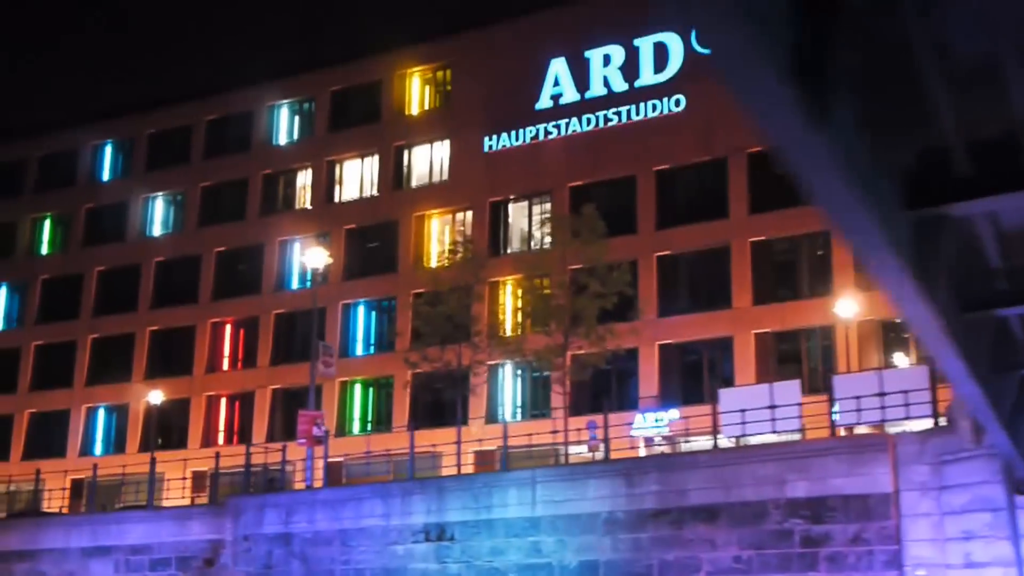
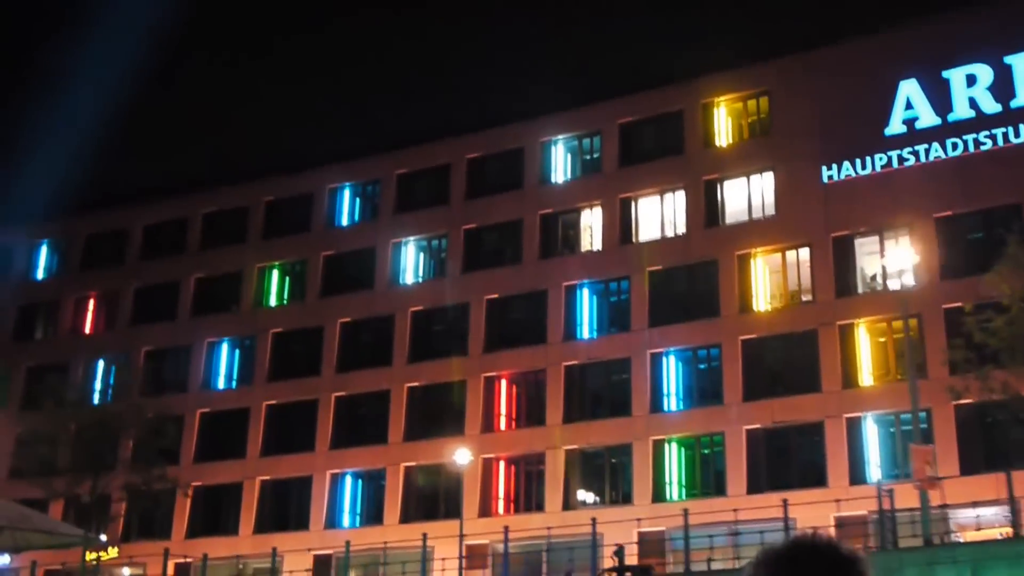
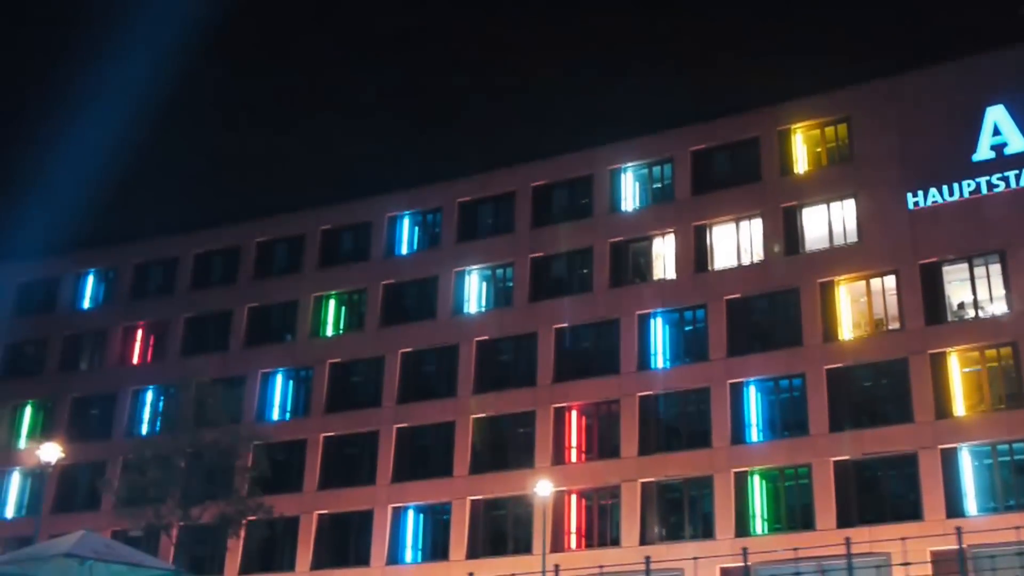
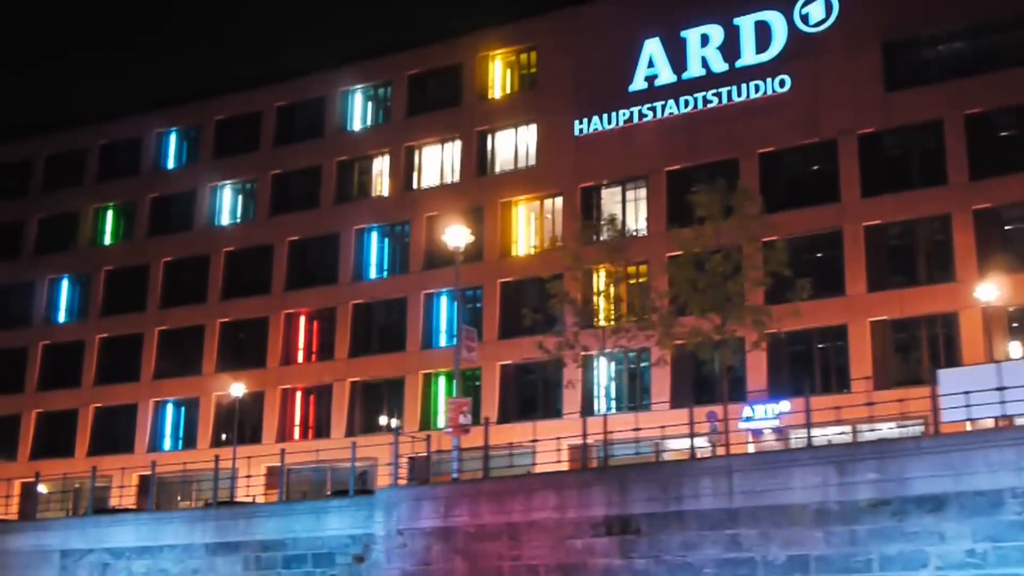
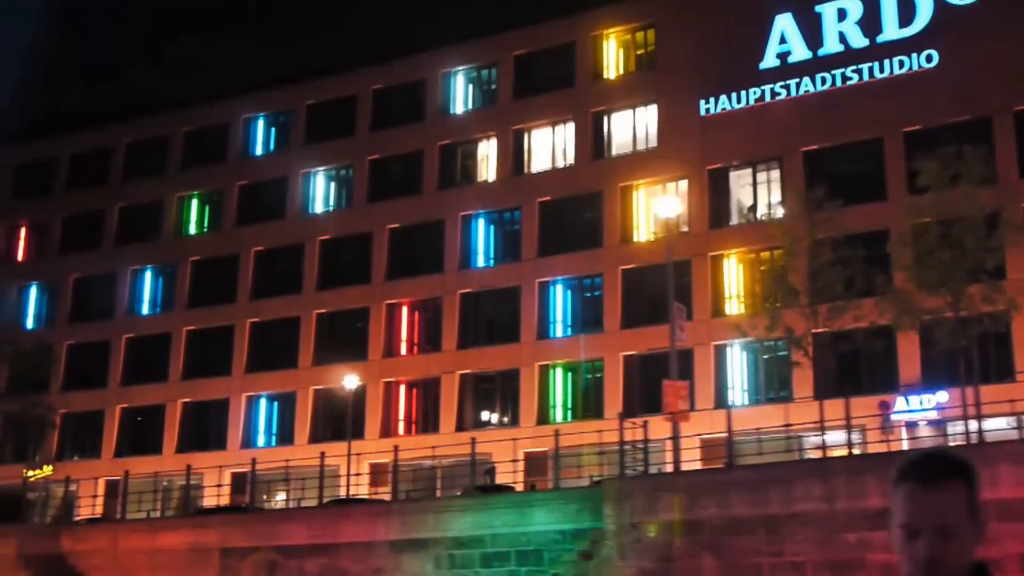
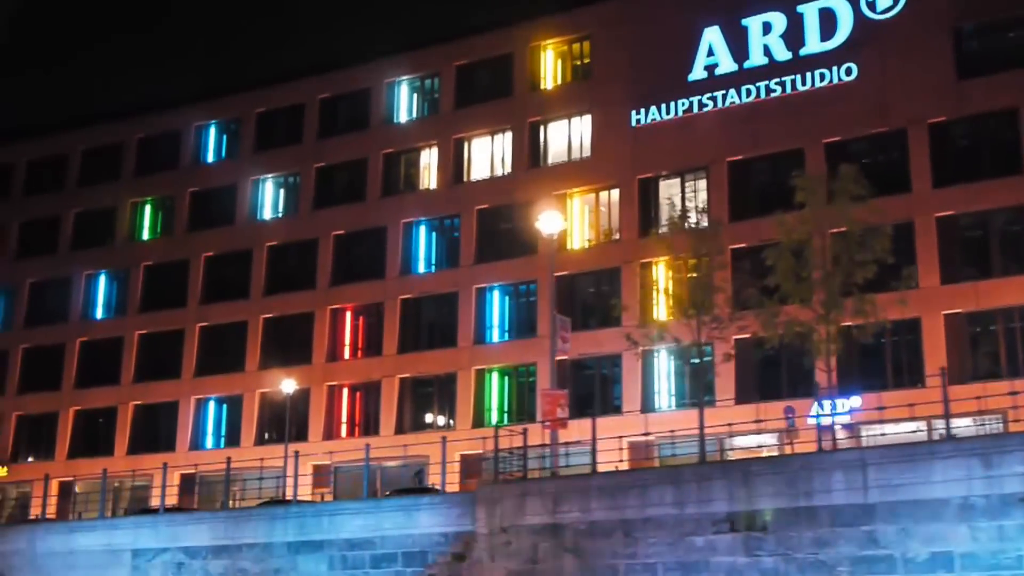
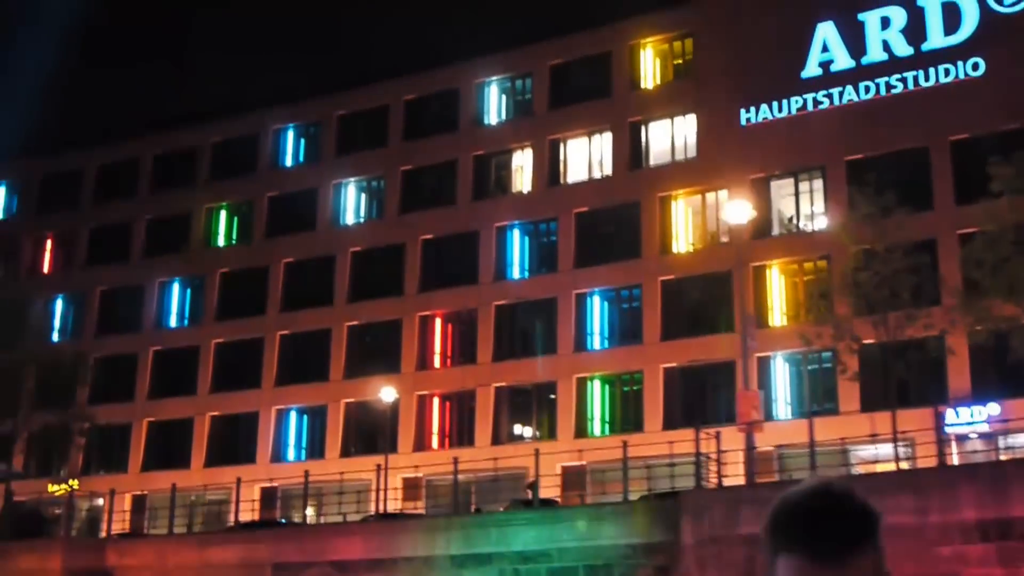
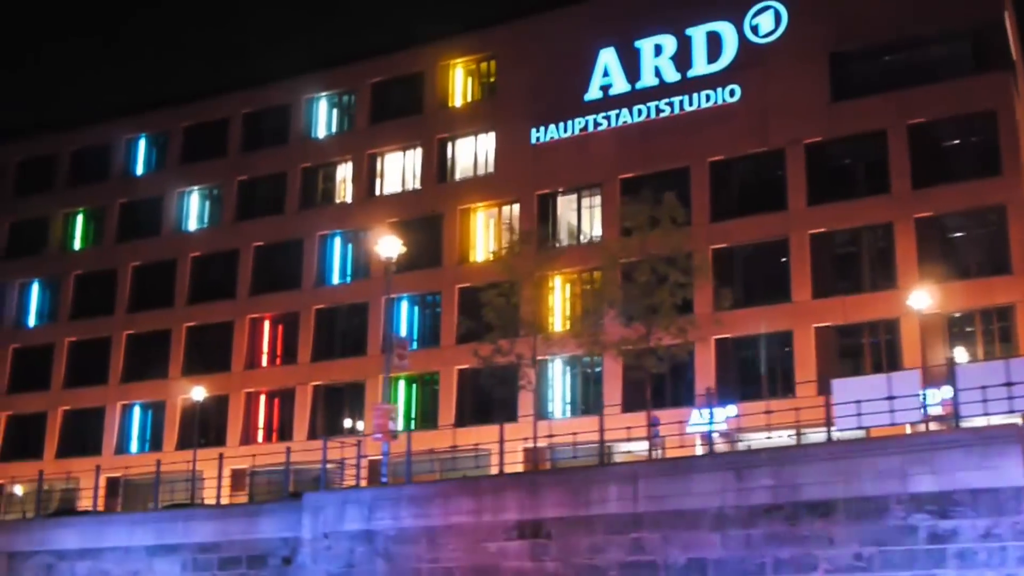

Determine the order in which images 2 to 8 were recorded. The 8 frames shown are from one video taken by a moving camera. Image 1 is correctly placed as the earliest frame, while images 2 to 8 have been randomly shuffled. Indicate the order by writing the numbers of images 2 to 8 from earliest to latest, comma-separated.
8, 4, 6, 5, 7, 2, 3
